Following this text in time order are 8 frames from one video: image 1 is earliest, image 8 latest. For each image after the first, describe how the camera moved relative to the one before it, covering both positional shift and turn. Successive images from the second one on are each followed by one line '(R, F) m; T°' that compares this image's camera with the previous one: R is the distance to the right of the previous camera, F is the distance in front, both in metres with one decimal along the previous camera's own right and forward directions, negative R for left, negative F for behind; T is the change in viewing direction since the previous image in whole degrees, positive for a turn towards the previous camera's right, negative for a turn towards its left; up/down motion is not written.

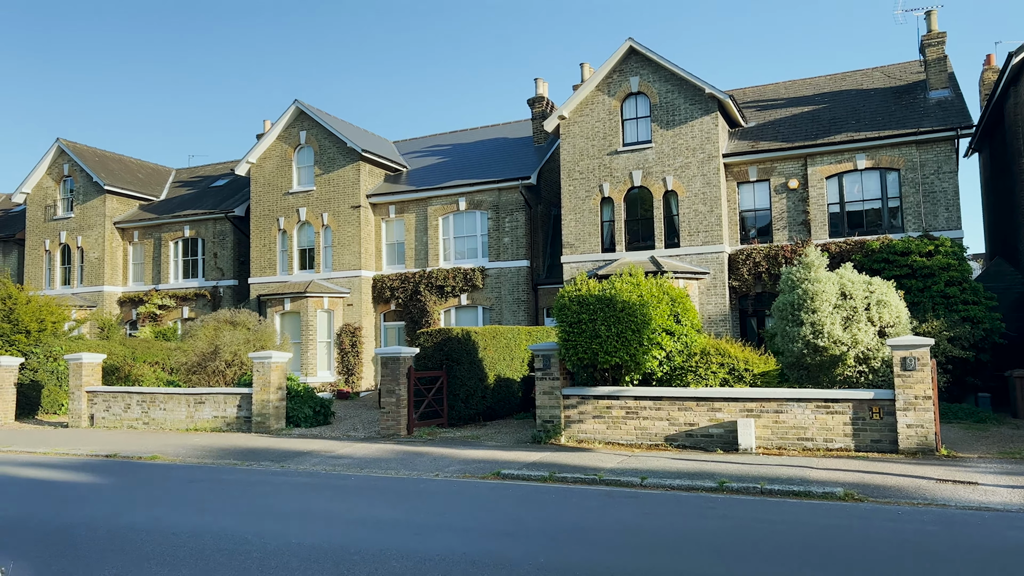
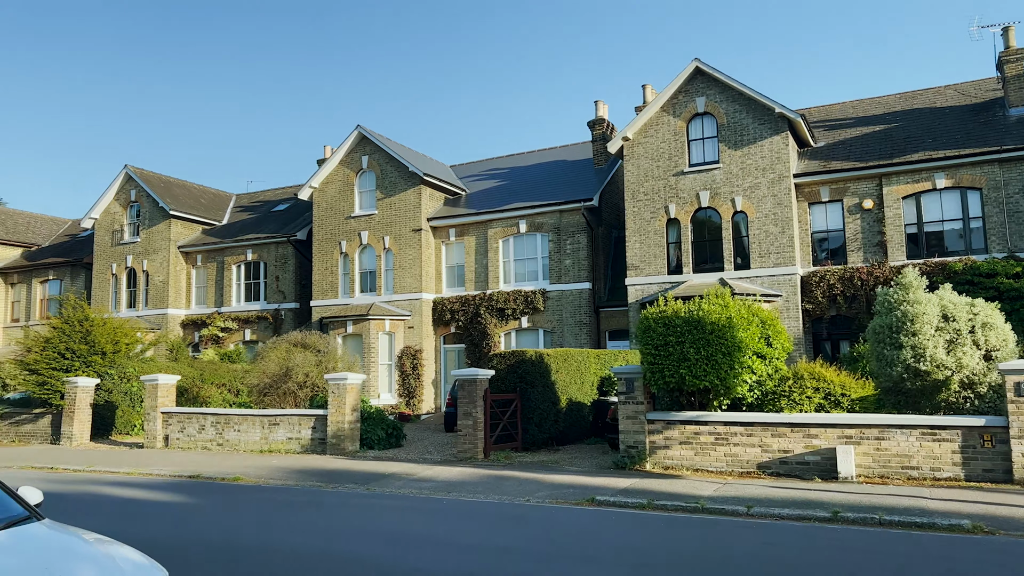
(-0.8, +0.2) m; -3°
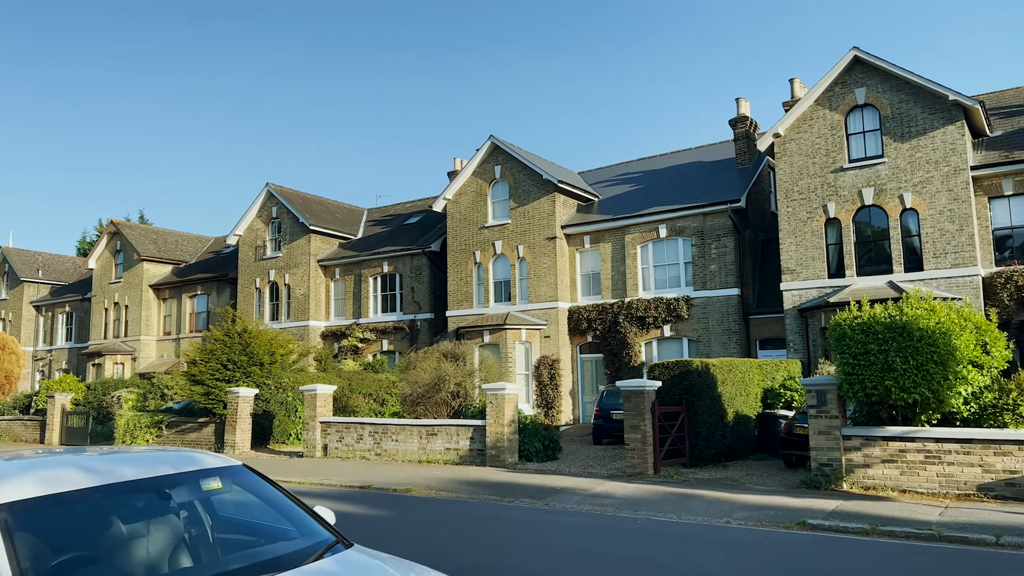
(-1.2, +0.4) m; -8°
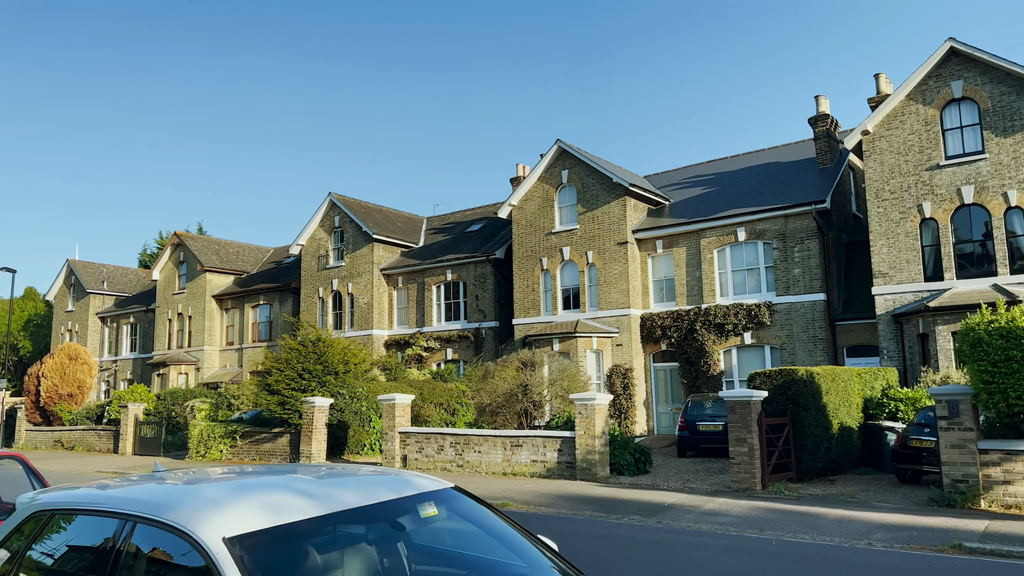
(-0.9, +0.5) m; -3°
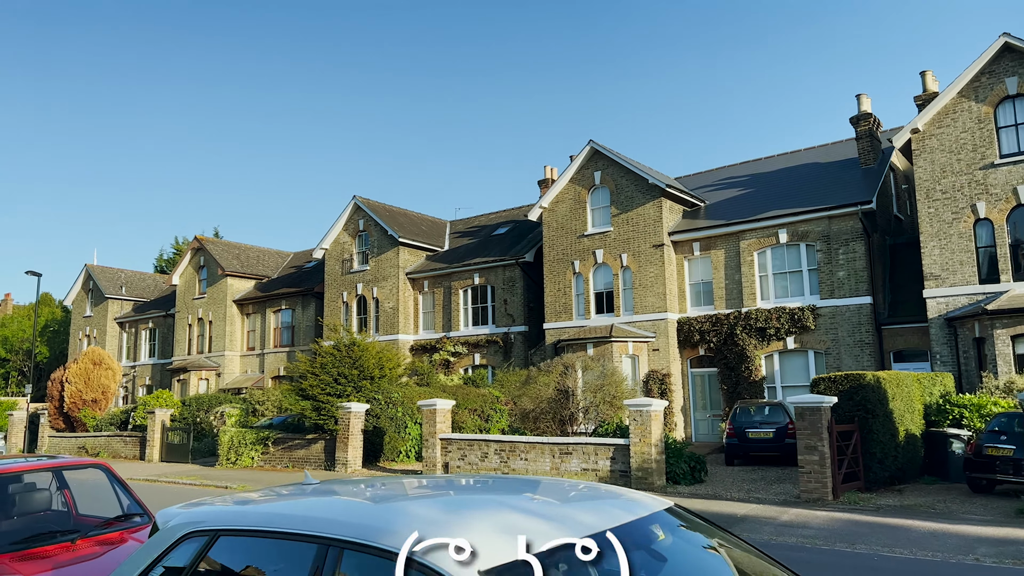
(-0.8, +0.5) m; -1°
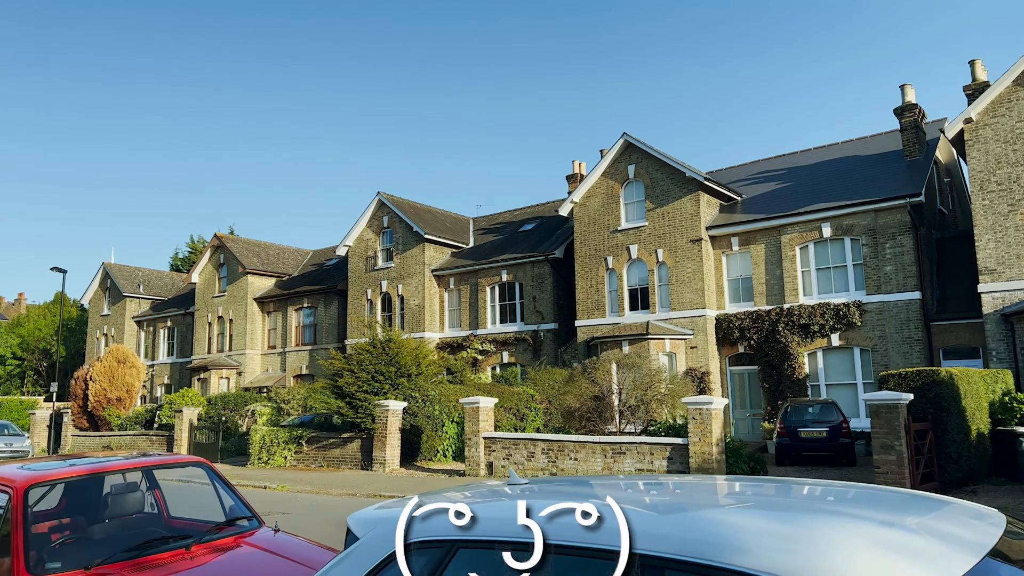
(-0.9, +0.5) m; 0°
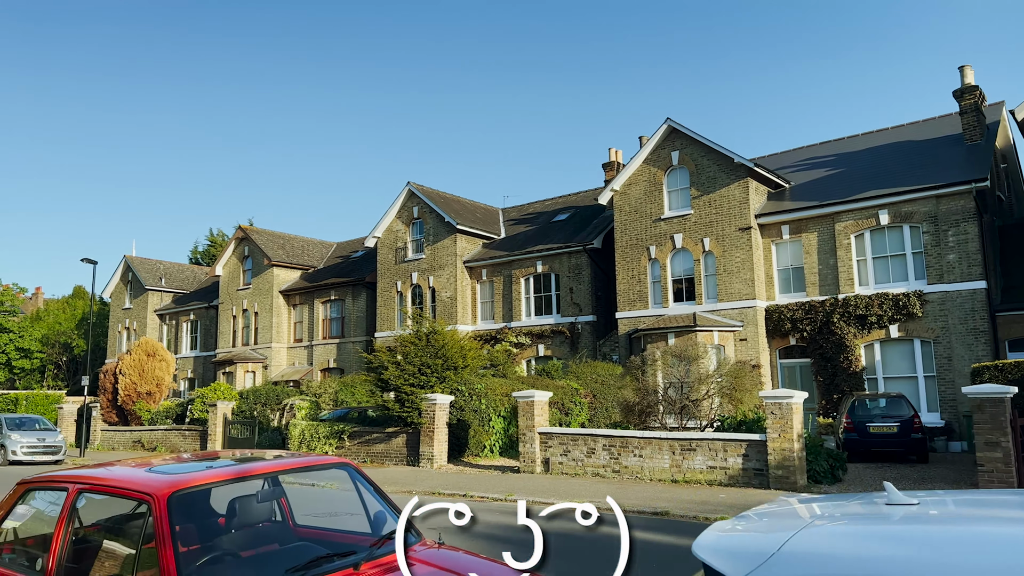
(-1.0, +0.7) m; -1°
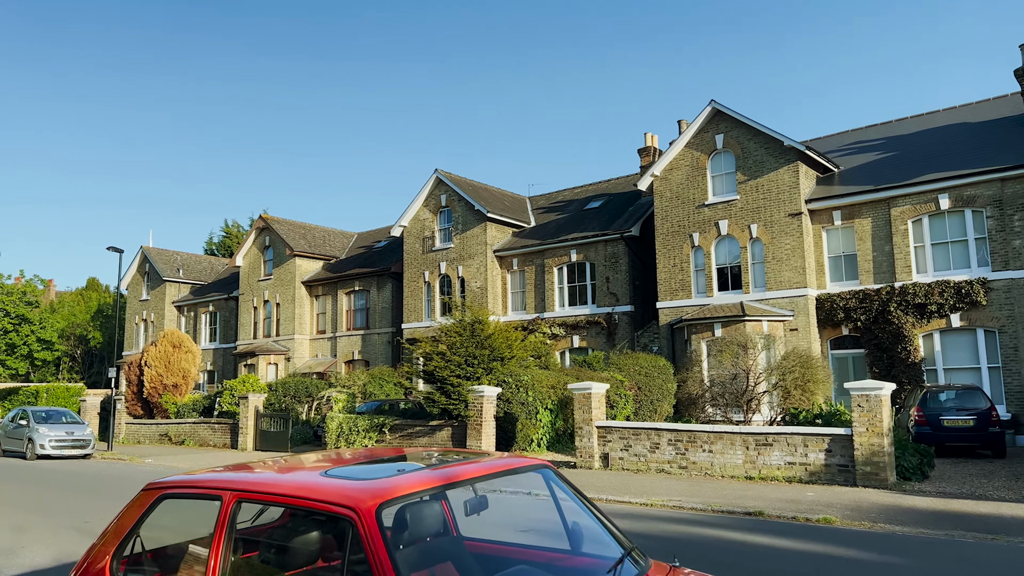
(-1.0, +0.8) m; 0°
